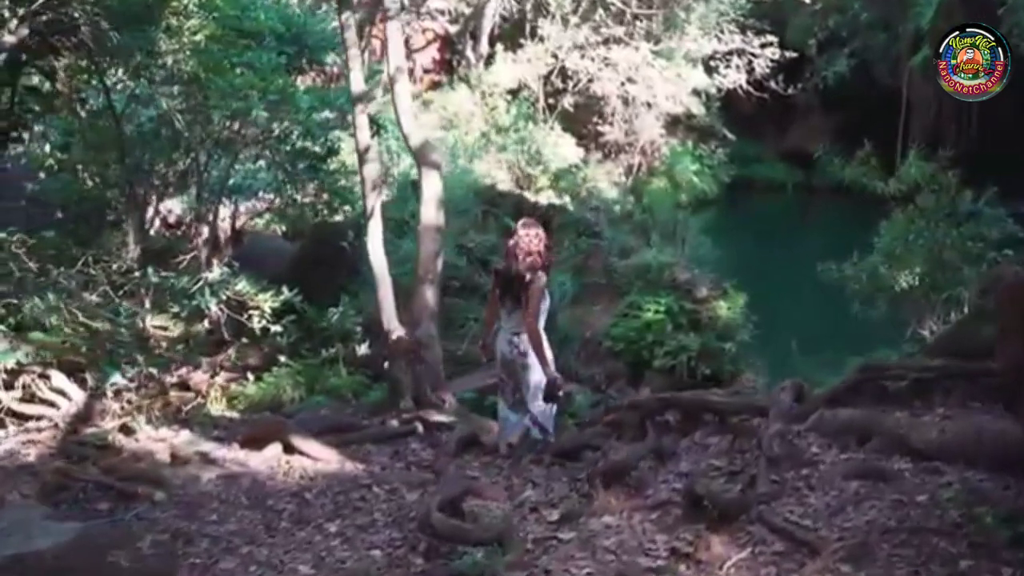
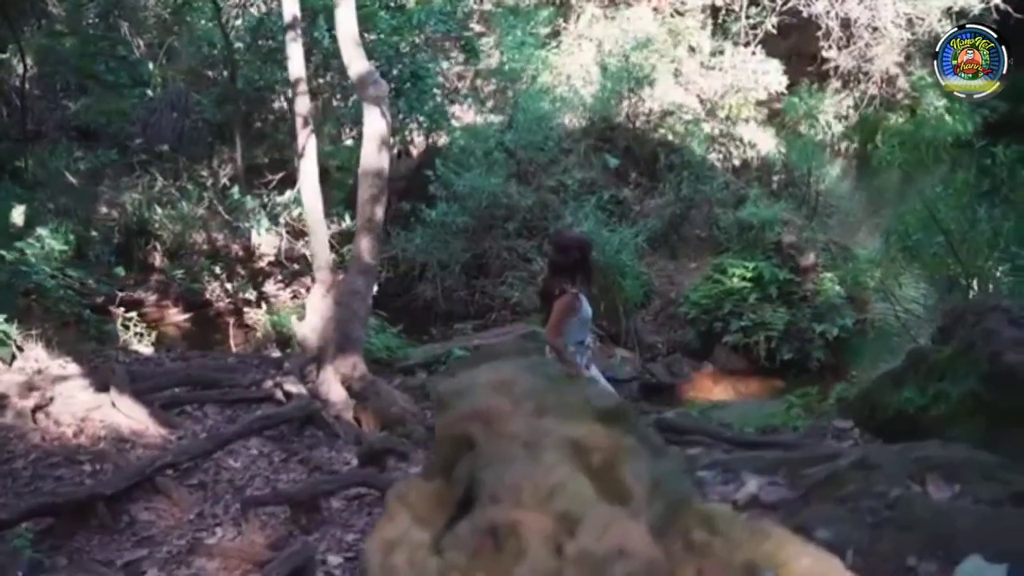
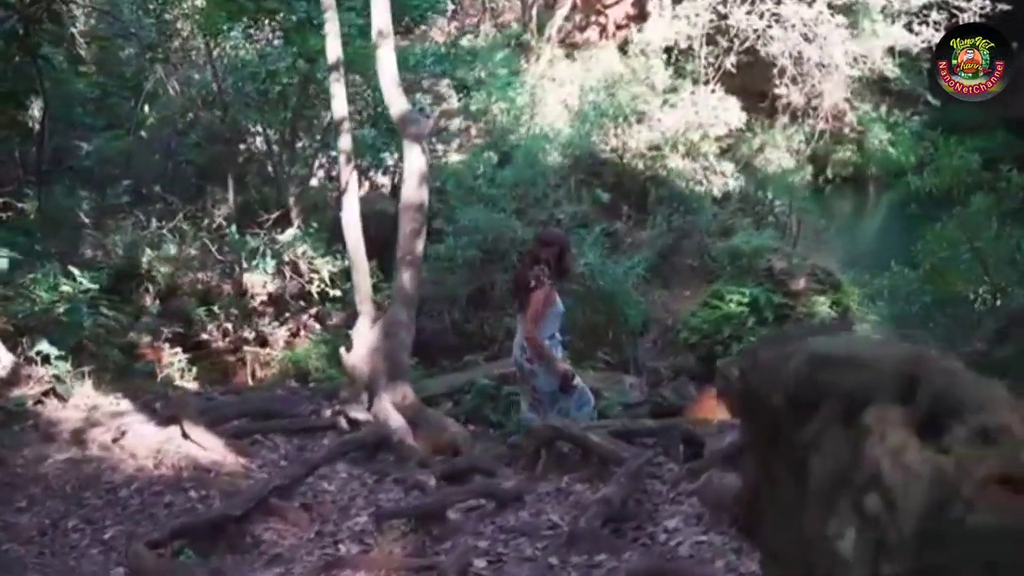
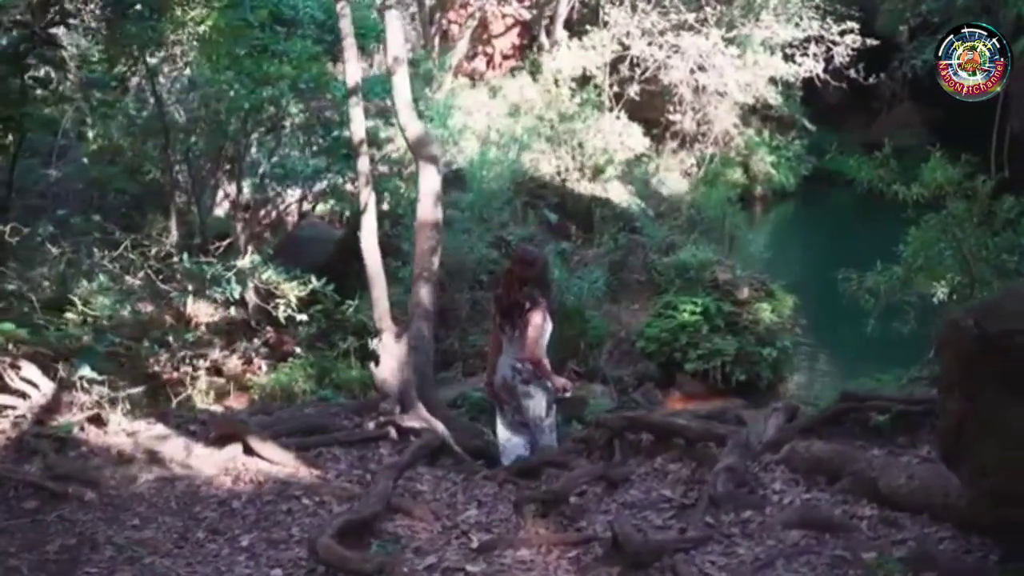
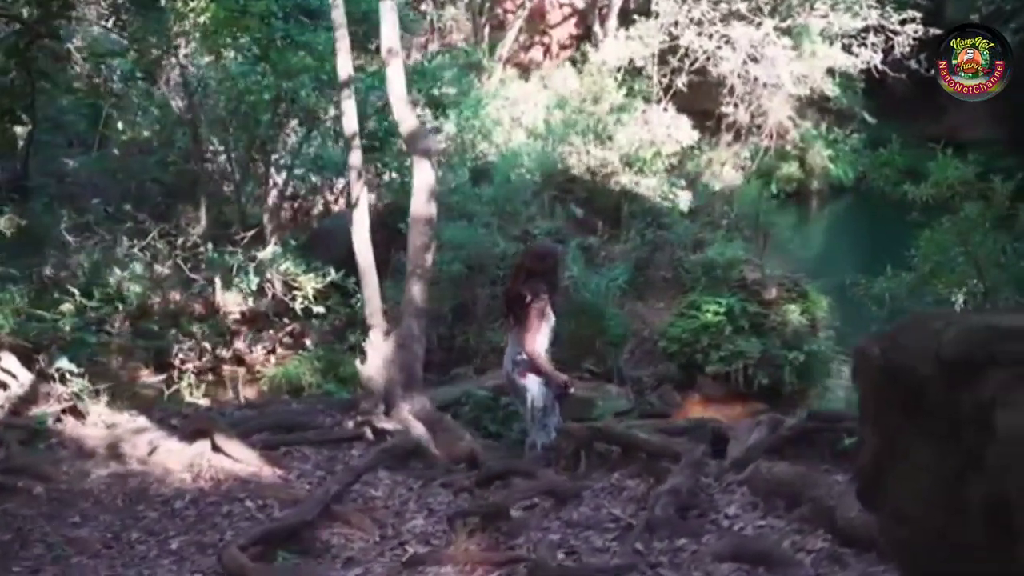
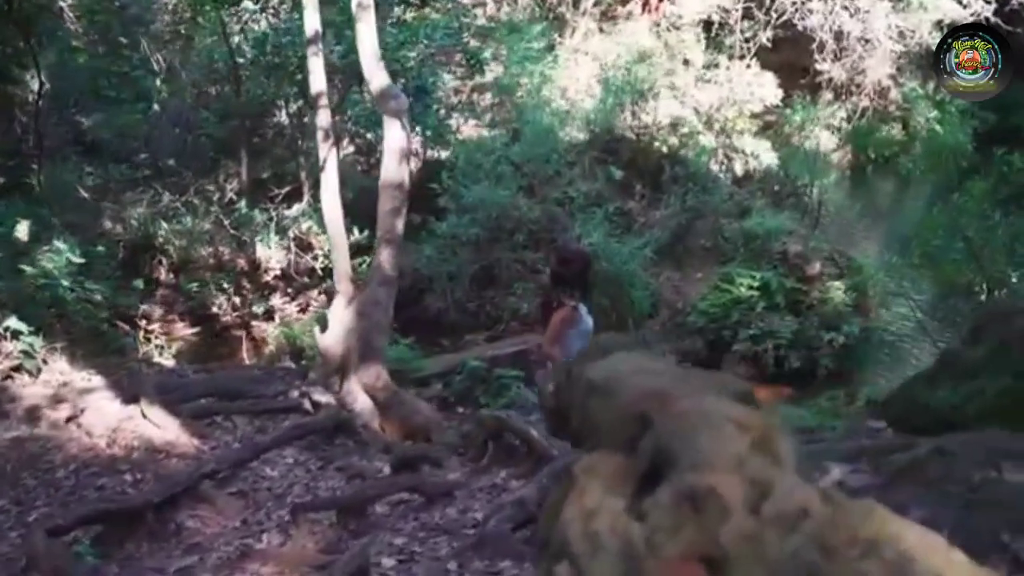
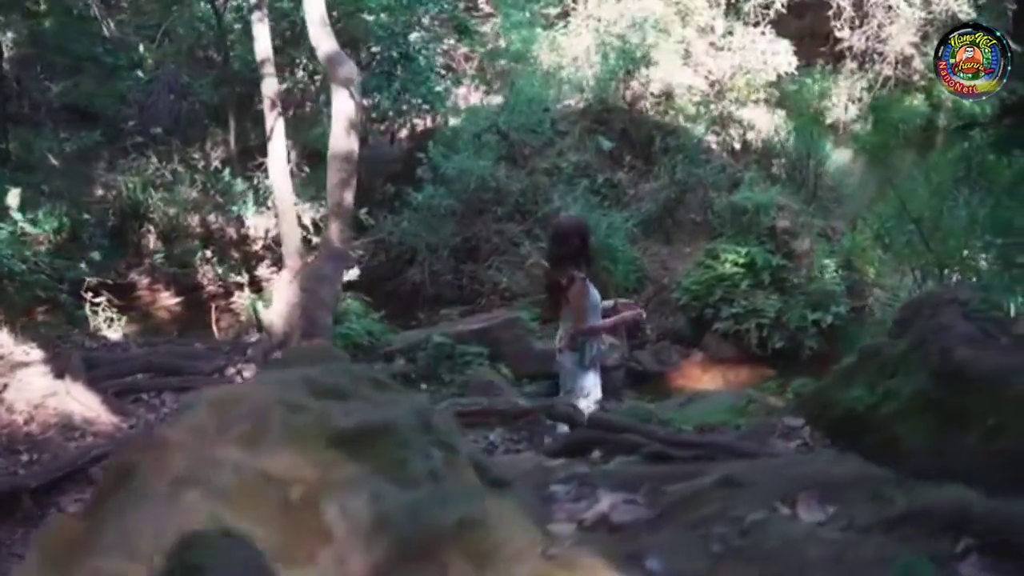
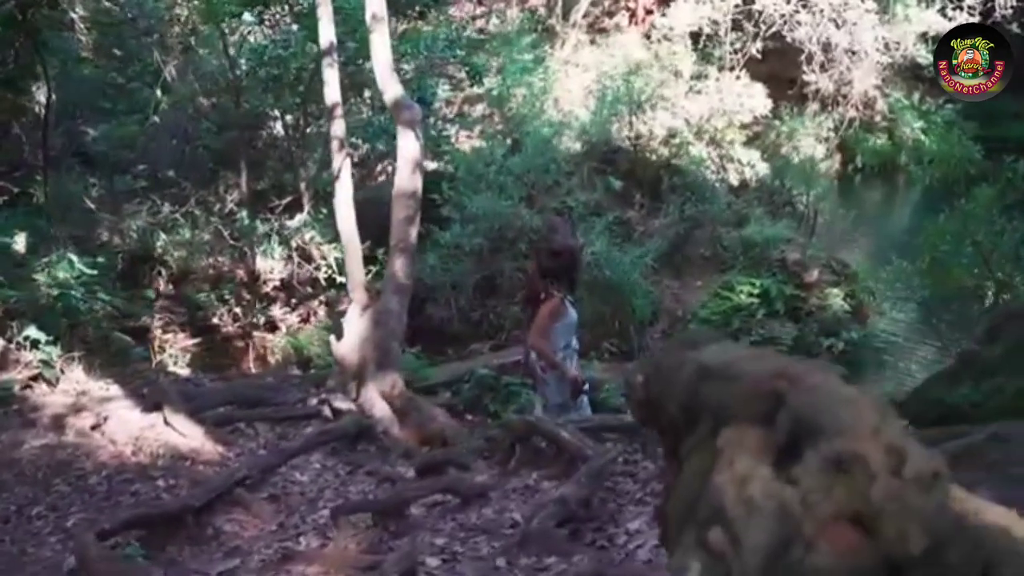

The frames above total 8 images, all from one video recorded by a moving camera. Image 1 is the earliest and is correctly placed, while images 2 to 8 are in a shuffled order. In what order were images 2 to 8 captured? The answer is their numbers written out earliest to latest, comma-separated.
4, 5, 3, 8, 6, 2, 7
